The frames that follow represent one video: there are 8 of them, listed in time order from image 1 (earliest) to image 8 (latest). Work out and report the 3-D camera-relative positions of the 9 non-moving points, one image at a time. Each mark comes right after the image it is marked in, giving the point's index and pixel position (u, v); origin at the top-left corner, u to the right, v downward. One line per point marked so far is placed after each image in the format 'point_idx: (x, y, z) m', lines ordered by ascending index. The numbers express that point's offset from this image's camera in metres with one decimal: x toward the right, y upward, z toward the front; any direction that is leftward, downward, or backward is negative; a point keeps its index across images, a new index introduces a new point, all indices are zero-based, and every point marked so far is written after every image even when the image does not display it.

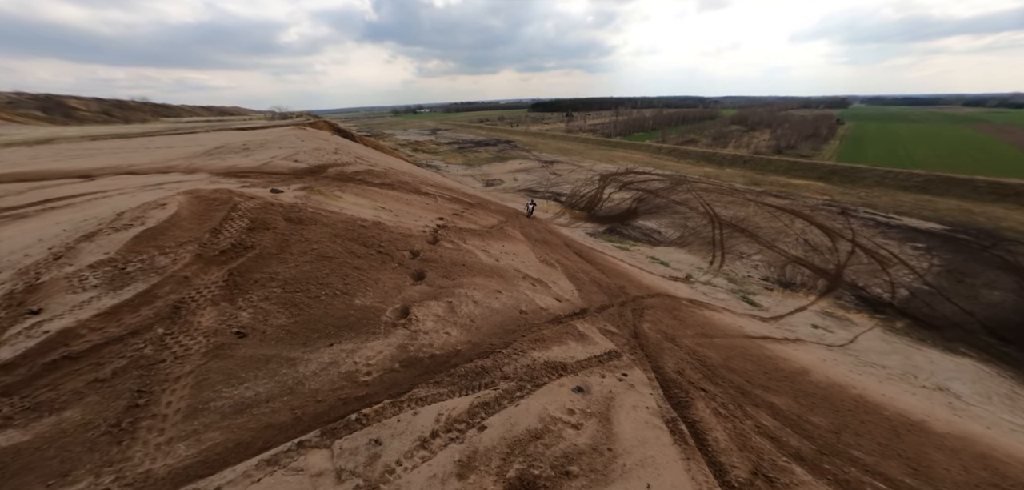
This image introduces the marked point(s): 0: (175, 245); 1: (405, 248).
0: (-5.0, 0.0, +5.3) m
1: (-2.3, 0.0, +7.6) m
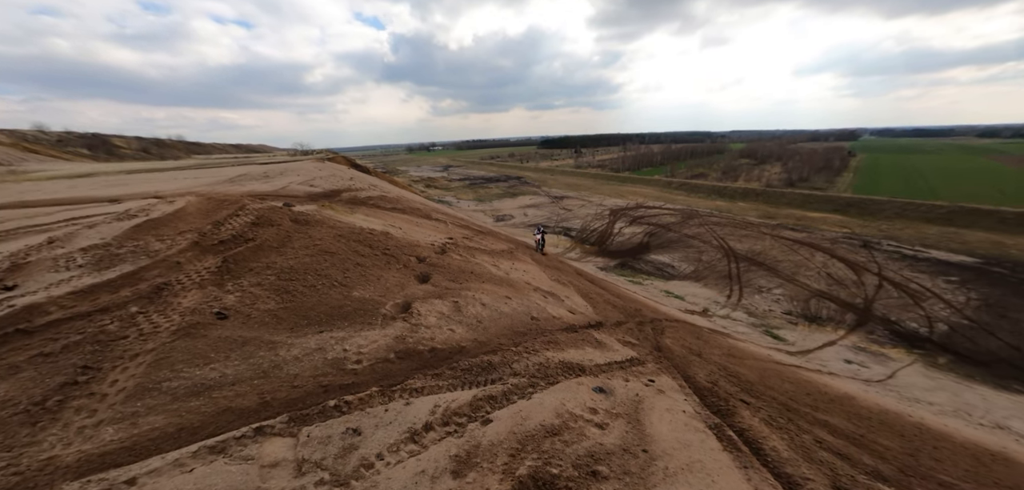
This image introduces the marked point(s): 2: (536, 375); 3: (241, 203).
0: (-4.8, +0.1, +5.0) m
1: (-2.0, -0.1, +7.2) m
2: (+0.3, -1.4, +3.9) m
3: (-5.1, +0.8, +6.5) m
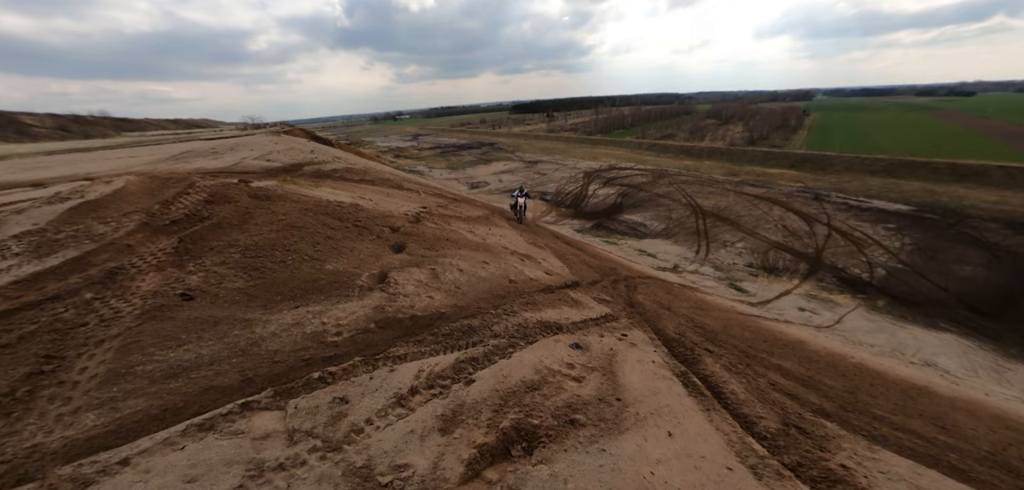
0: (-5.1, +0.4, +4.7) m
1: (-2.5, +0.5, +7.0) m
2: (+0.1, -1.0, +4.0) m
3: (-5.6, +1.1, +6.1) m
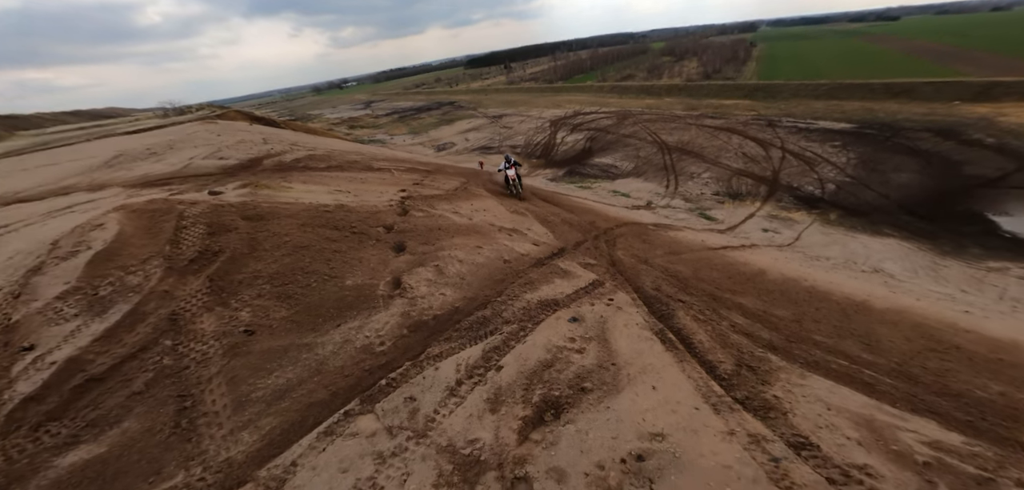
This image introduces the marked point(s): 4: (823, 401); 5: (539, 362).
0: (-5.2, -0.2, +5.0) m
1: (-2.8, +0.4, +7.4) m
2: (+0.2, -1.0, +4.8) m
3: (-5.8, +0.6, +6.2) m
4: (+3.3, -1.7, +3.8) m
5: (+0.3, -1.3, +3.9) m
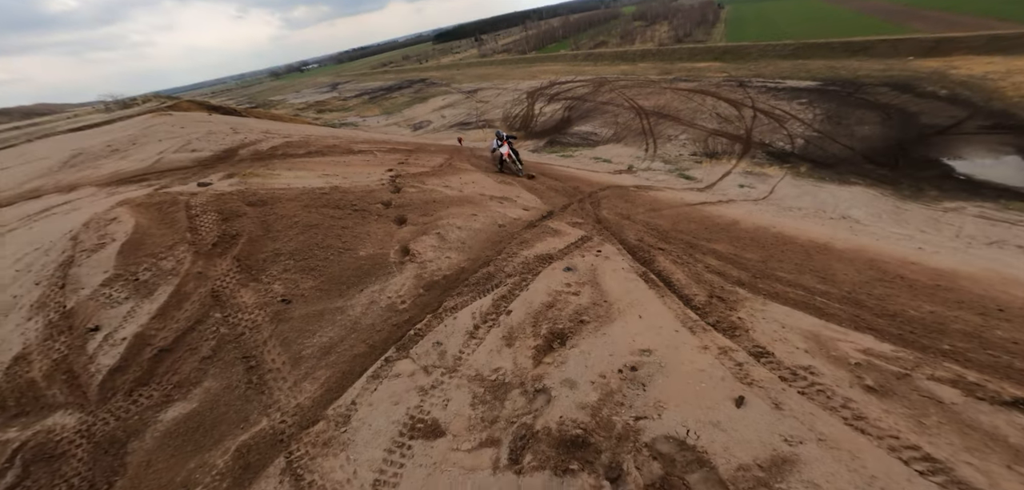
0: (-5.2, -0.1, +5.3) m
1: (-3.0, +0.9, +7.8) m
2: (+0.2, -0.4, +5.4) m
3: (-5.9, +0.8, +6.5) m
4: (+3.5, -1.0, +4.6) m
5: (+0.4, -0.8, +4.5) m
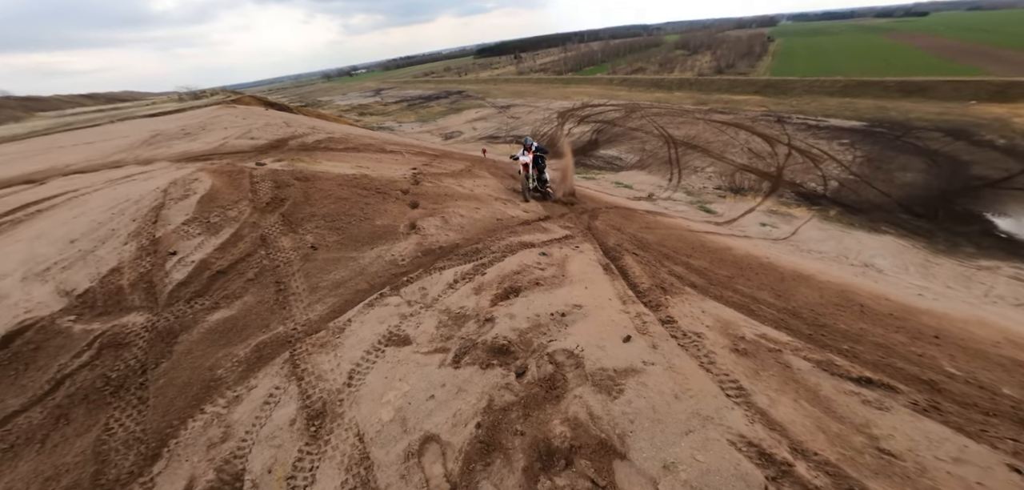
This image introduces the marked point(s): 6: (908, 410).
0: (-5.4, +0.8, +6.8) m
1: (-3.0, +1.5, +9.2) m
2: (-0.1, -0.1, +6.5) m
3: (-6.0, +1.7, +8.0) m
4: (+3.0, -1.0, +5.6) m
5: (0.0, -0.5, +5.6) m
6: (+4.0, -1.7, +3.6) m
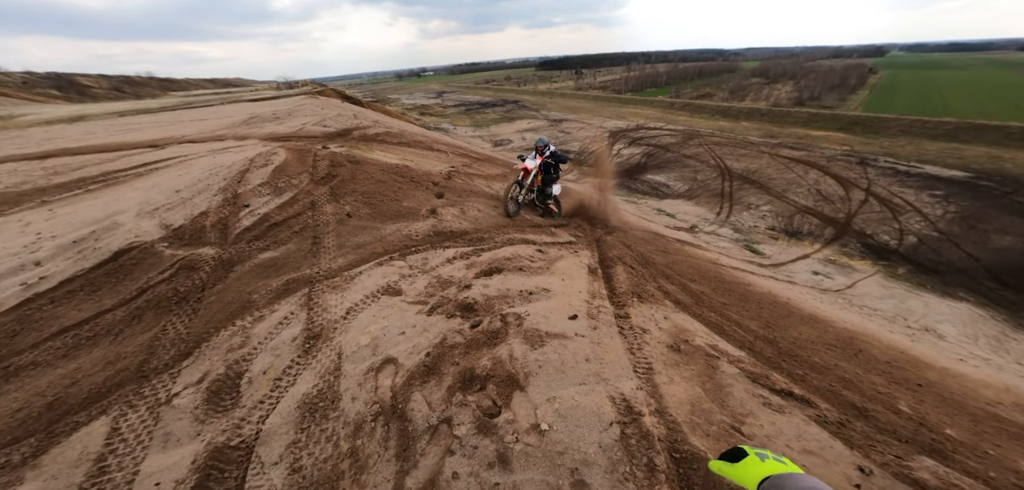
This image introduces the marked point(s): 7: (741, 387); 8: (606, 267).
0: (-5.2, +1.7, +8.3) m
1: (-2.5, +1.9, +10.5) m
2: (-0.1, 0.0, +7.5) m
3: (-5.5, +2.6, +9.6) m
4: (+2.7, -1.2, +6.1) m
5: (-0.2, -0.3, +6.5) m
6: (+3.4, -2.0, +4.1) m
7: (+2.8, -1.7, +4.3) m
8: (+2.0, -0.5, +7.8) m
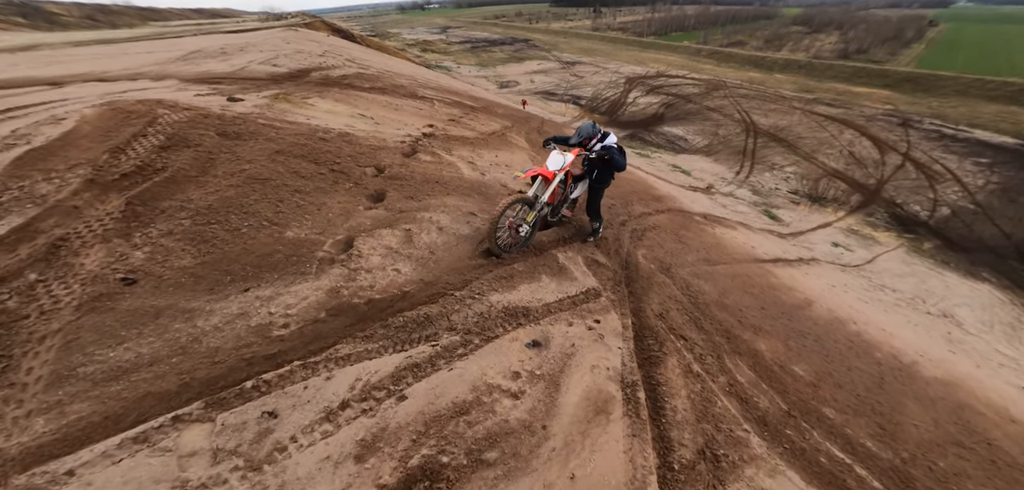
0: (-5.5, +1.0, +4.6) m
1: (-2.7, +1.4, +6.7) m
2: (-0.5, -0.9, +4.0) m
3: (-5.8, +2.1, +5.8) m
4: (+2.3, -2.5, +2.8) m
5: (-0.5, -1.4, +3.1) m
6: (+2.9, -3.5, +0.9) m
7: (+2.3, -3.2, +1.1) m
8: (+1.6, -1.5, +4.3) m
